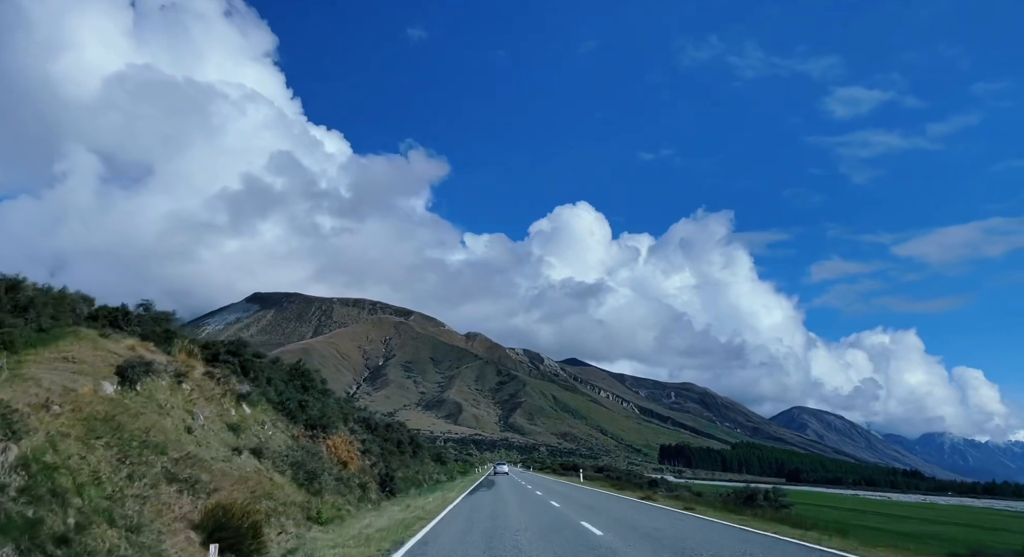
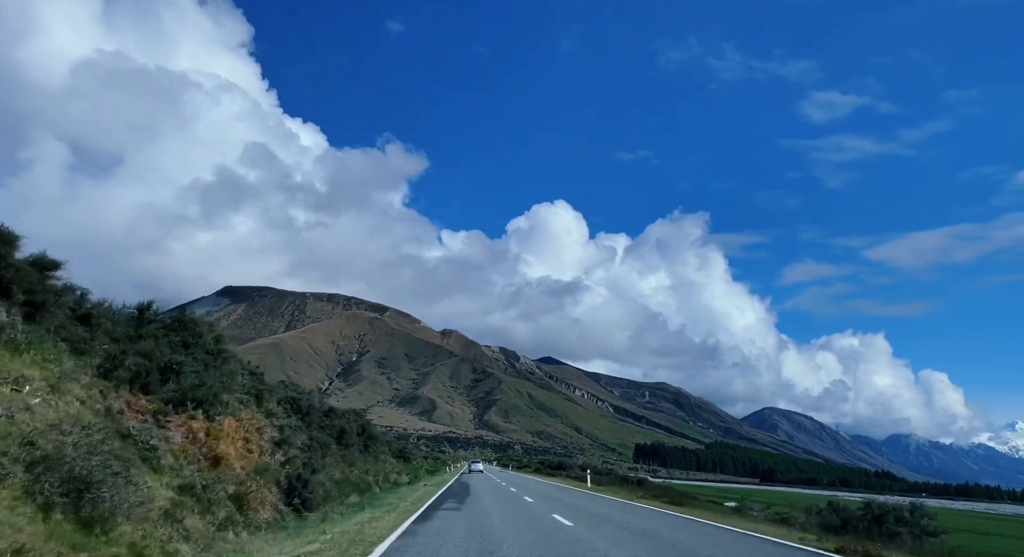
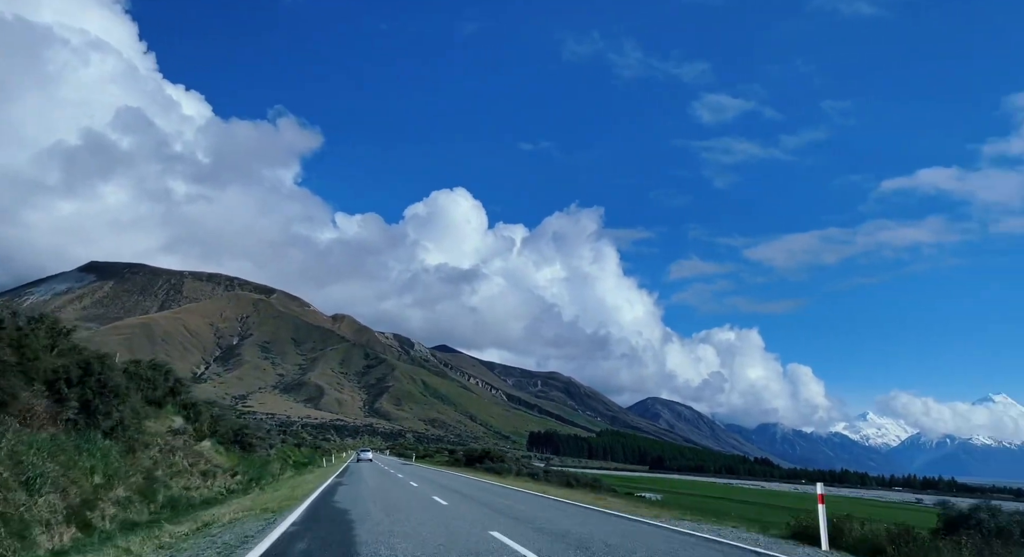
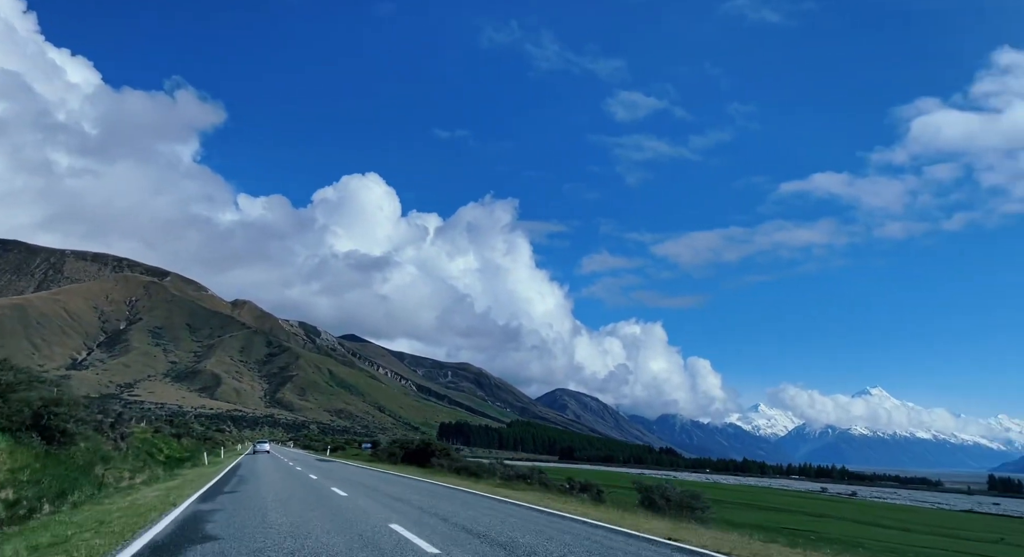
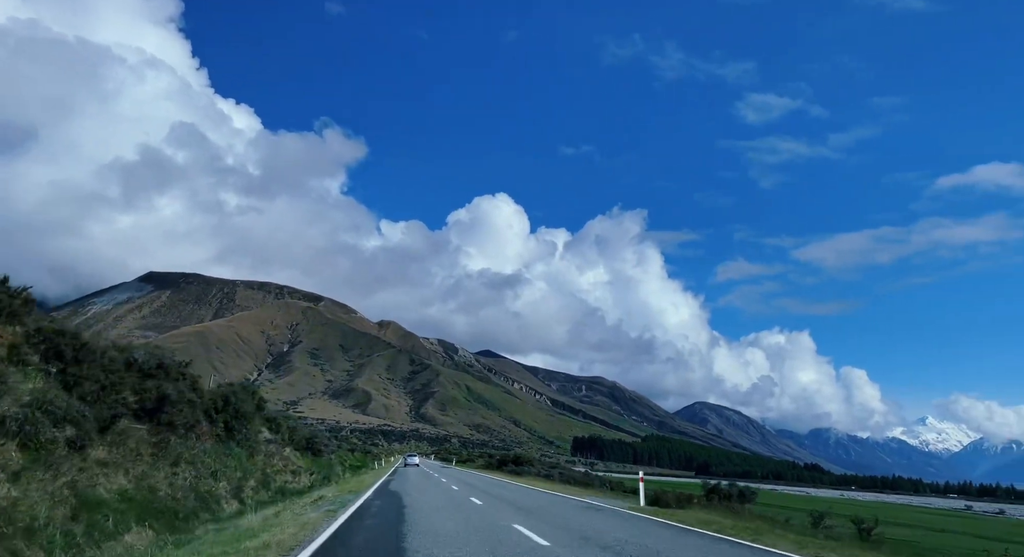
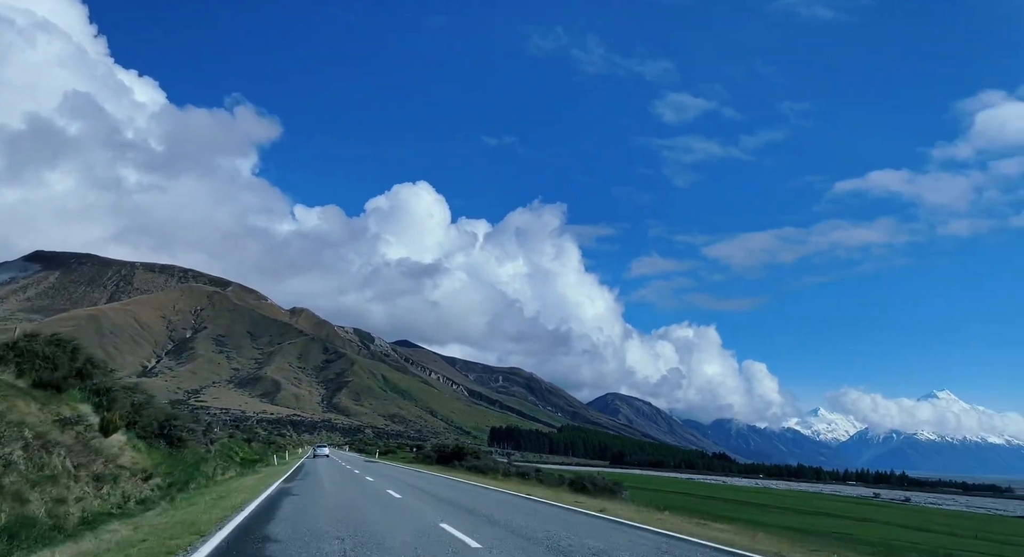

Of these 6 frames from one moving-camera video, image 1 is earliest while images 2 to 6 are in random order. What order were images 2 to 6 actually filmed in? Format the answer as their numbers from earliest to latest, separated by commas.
2, 5, 3, 6, 4
